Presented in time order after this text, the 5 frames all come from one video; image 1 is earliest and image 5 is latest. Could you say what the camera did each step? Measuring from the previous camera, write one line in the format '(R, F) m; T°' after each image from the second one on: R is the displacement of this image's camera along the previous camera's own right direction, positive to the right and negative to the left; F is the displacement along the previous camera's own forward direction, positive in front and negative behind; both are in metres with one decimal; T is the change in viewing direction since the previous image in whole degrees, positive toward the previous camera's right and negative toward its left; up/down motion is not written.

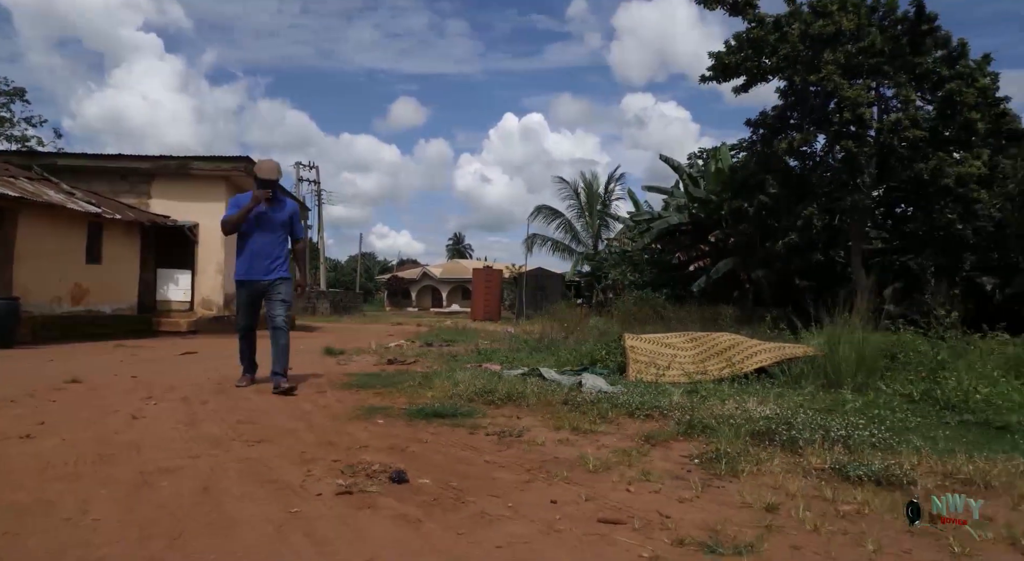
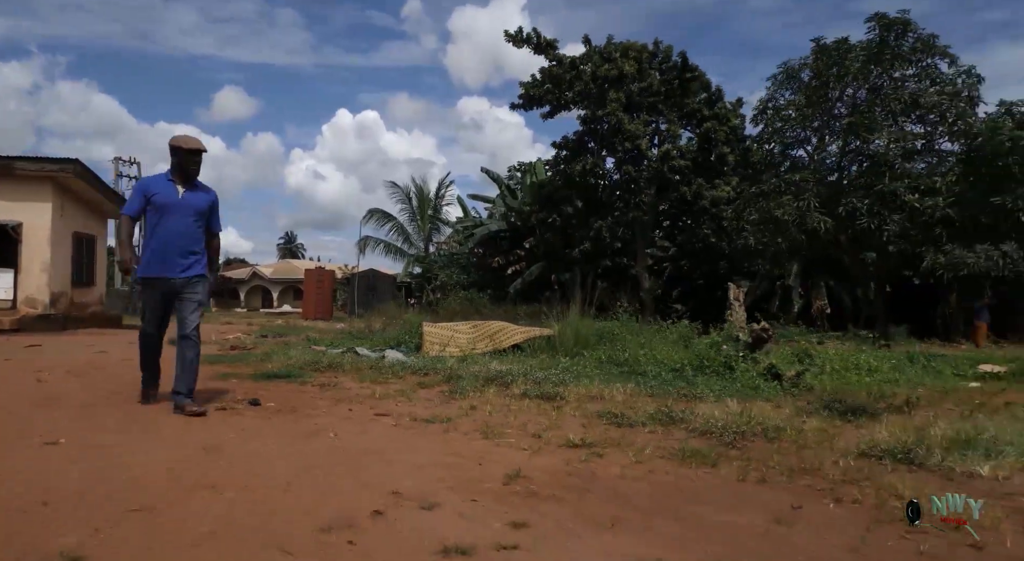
(+0.1, -2.1) m; +13°
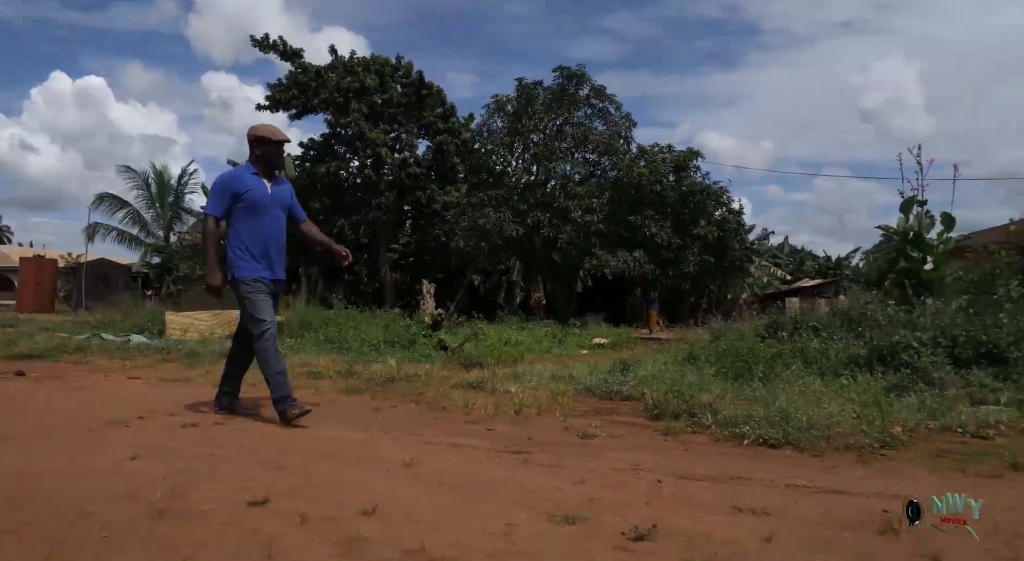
(+0.2, -2.3) m; +20°
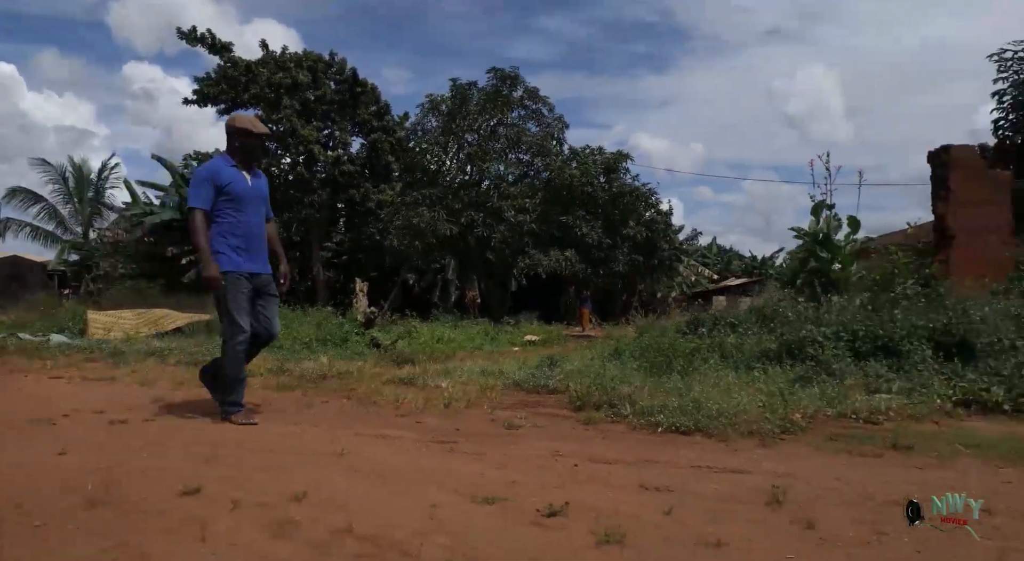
(0.0, -0.2) m; +5°
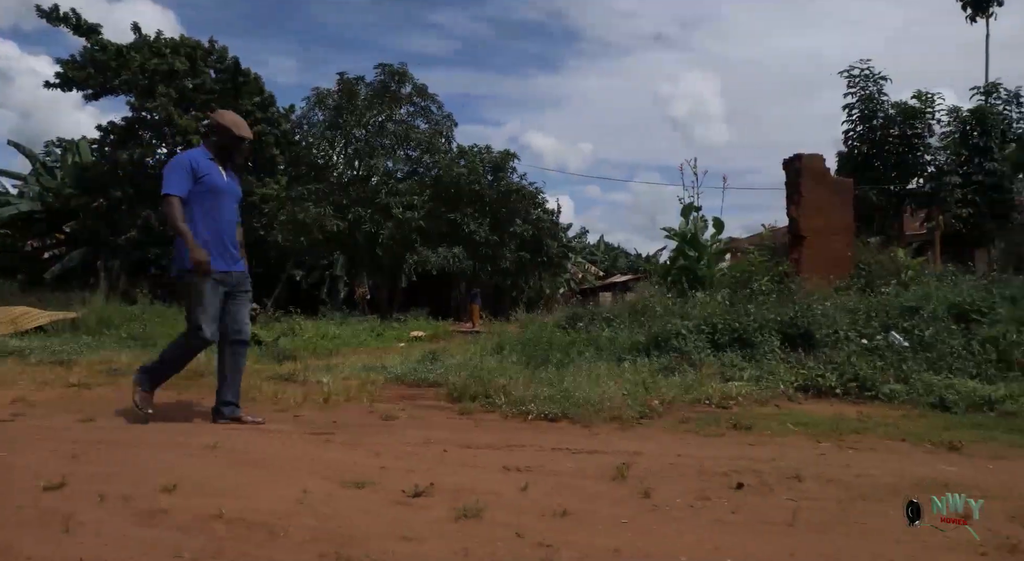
(+0.1, -0.3) m; +9°
